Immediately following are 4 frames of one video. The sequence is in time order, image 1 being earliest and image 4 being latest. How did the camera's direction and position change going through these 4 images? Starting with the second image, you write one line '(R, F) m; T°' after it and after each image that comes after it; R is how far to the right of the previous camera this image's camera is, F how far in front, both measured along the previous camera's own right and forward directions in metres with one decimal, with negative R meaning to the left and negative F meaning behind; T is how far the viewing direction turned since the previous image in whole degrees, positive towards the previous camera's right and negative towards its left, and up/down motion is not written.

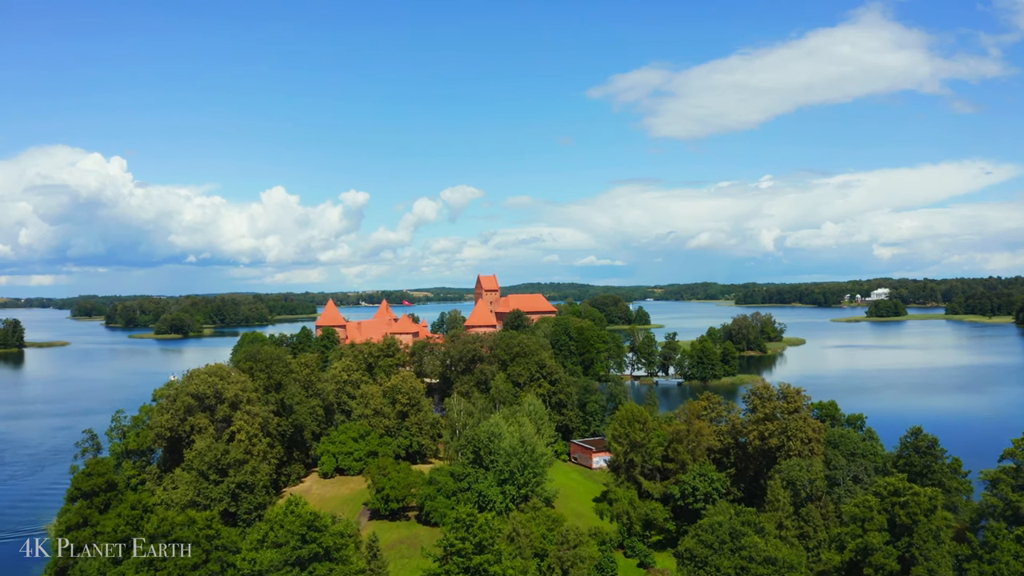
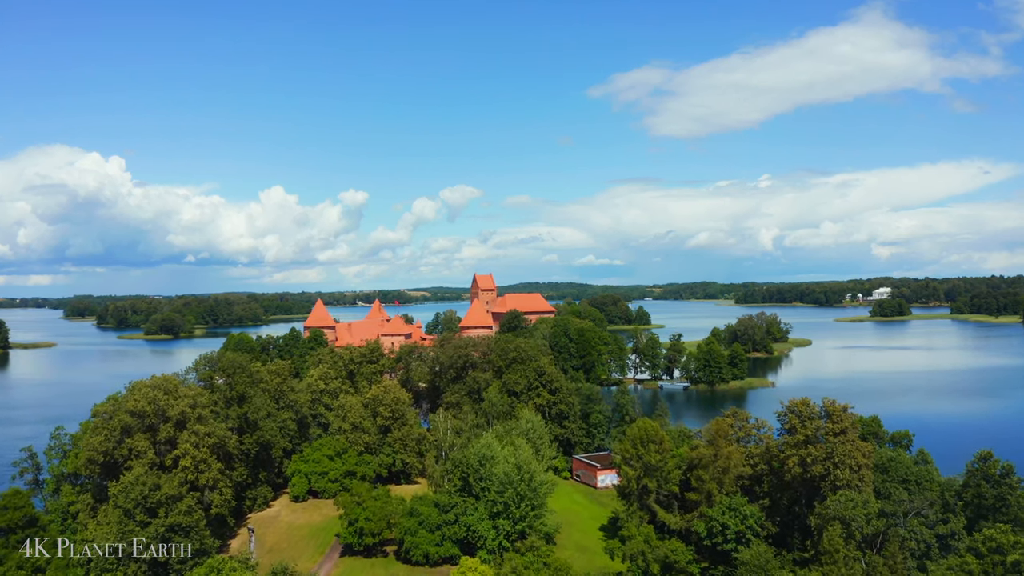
(+0.2, +5.1) m; 0°
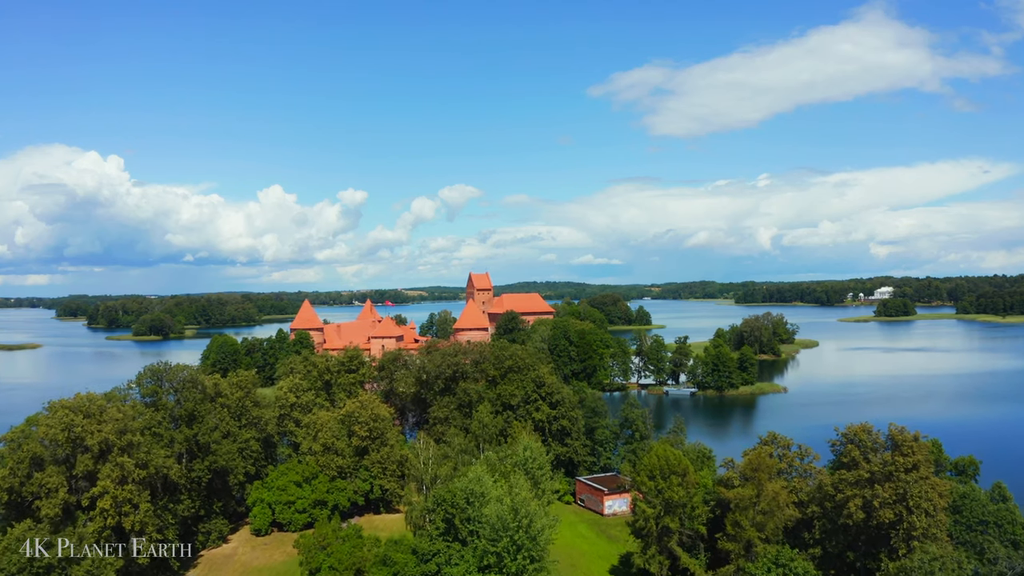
(+0.2, +5.3) m; 0°
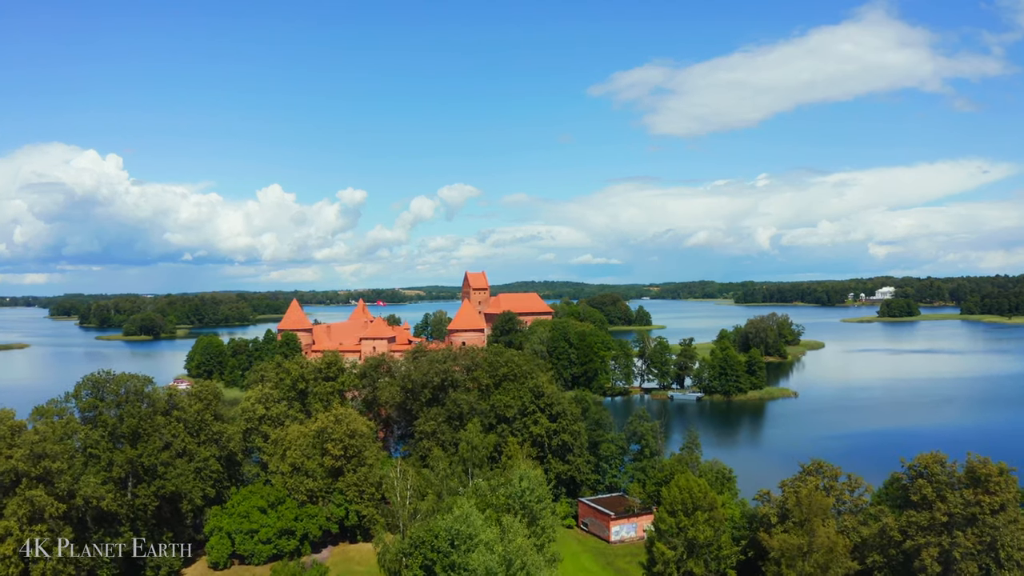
(+0.2, +4.3) m; 0°
